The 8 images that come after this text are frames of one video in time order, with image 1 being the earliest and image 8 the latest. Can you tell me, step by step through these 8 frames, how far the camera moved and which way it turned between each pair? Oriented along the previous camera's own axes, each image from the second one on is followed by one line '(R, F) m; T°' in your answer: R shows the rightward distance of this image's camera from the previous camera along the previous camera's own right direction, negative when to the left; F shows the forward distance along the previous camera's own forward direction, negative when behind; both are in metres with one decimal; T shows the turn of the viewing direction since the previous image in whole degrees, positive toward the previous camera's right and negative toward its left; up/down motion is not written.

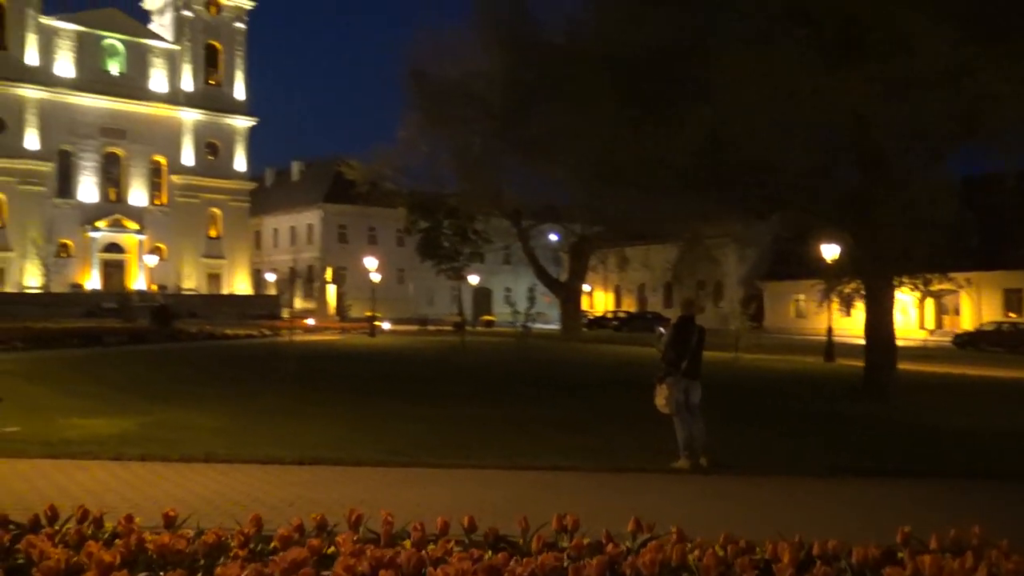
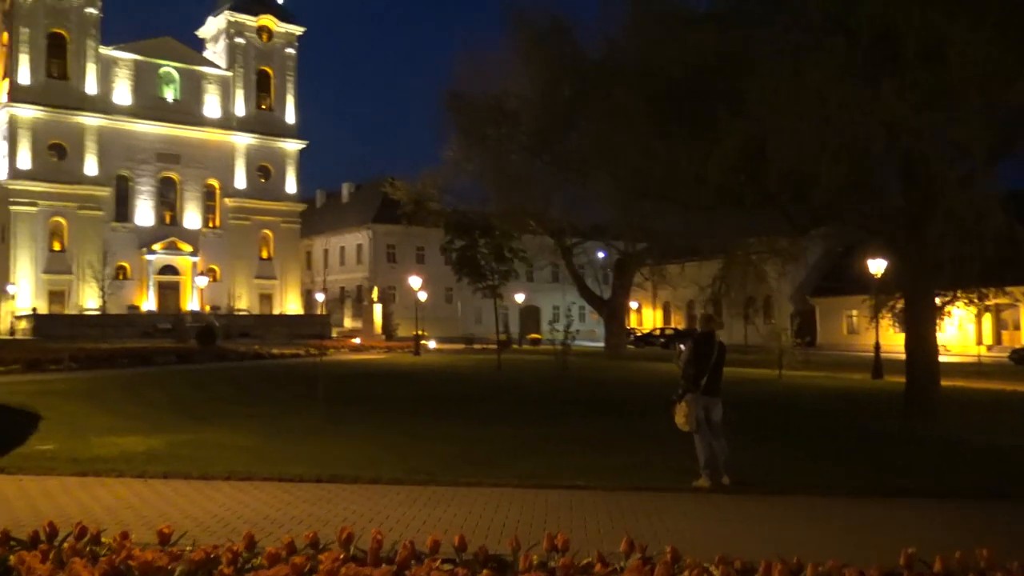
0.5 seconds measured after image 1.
(+0.4, 0.0) m; -3°
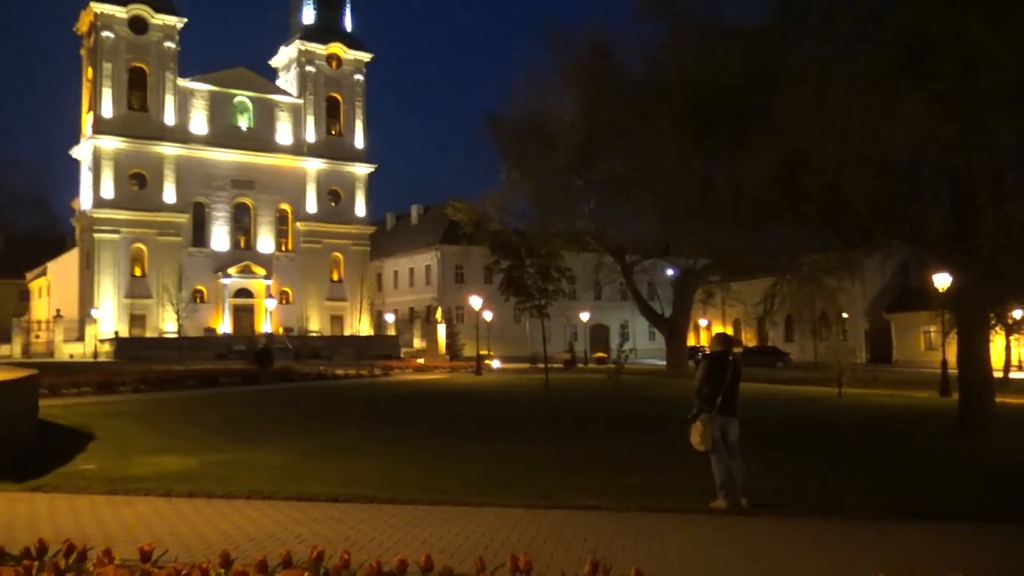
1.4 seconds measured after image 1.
(+0.7, -0.1) m; -5°
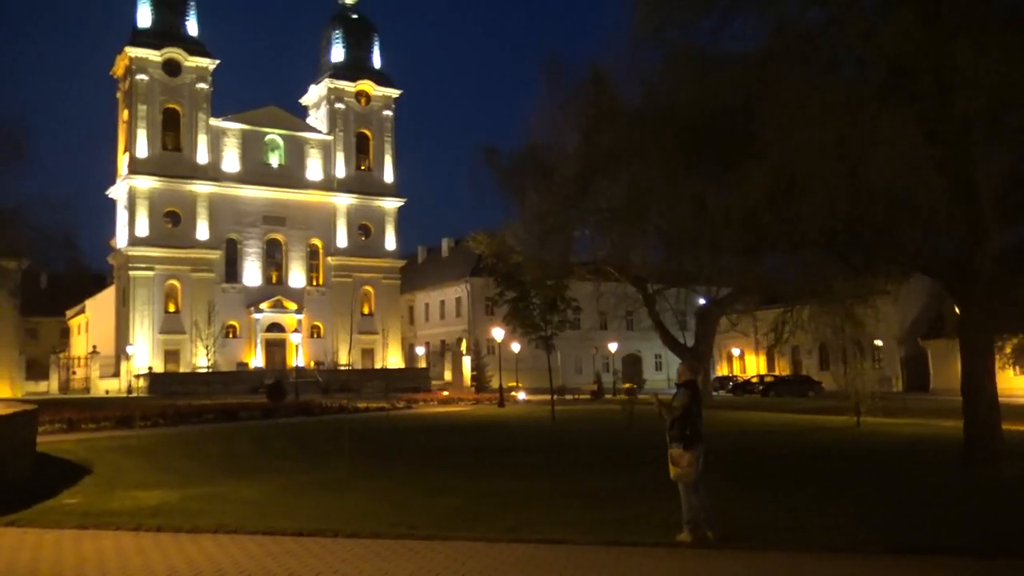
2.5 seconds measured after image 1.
(+0.9, +0.1) m; -3°
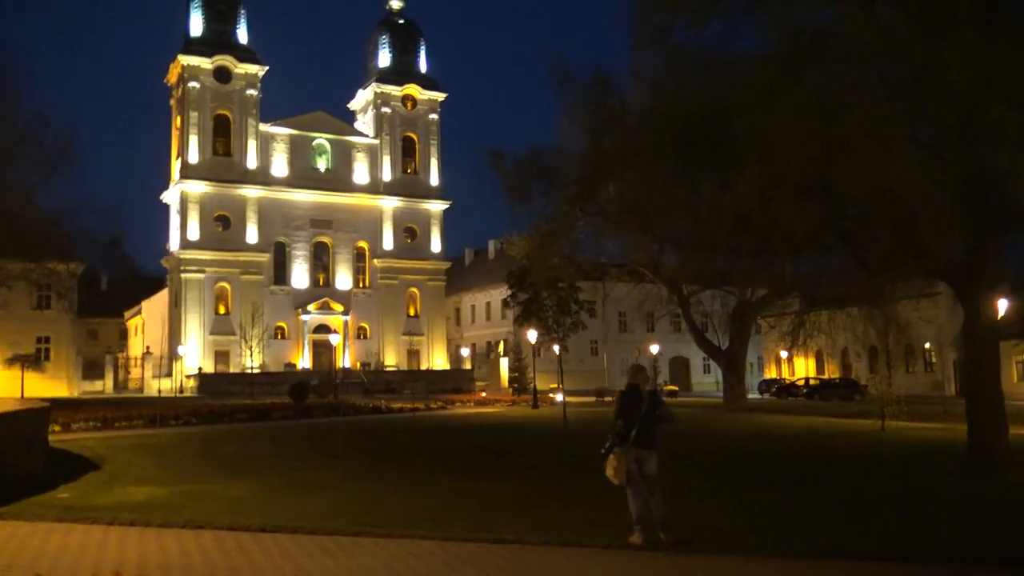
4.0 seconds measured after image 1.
(+1.2, 0.0) m; -4°
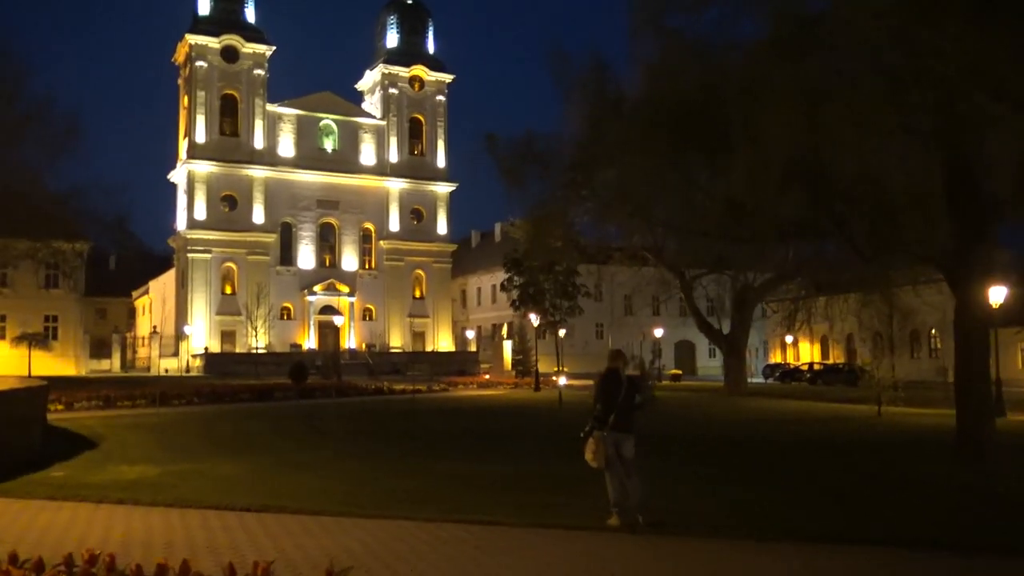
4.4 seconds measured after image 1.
(+0.3, -0.1) m; -1°
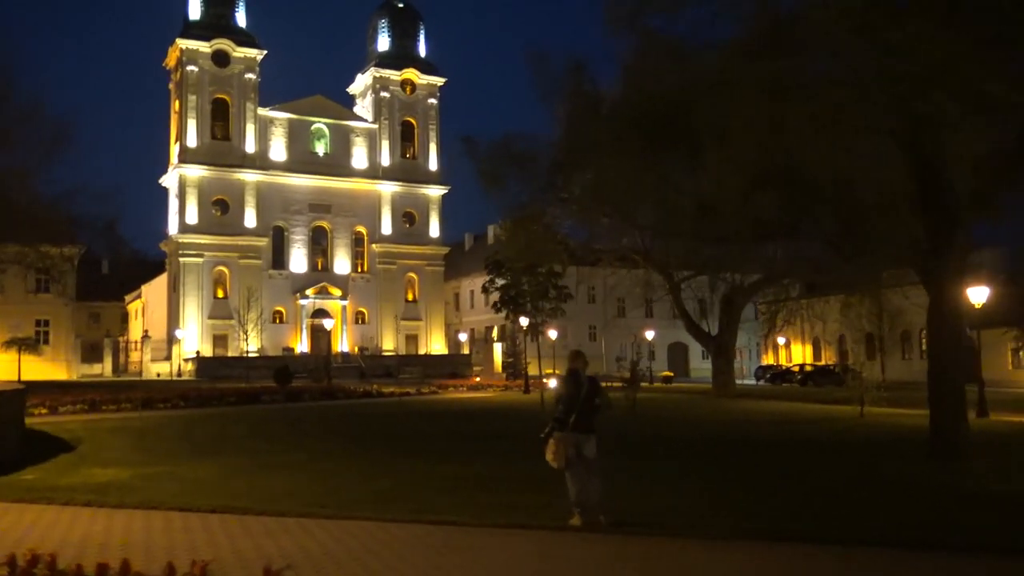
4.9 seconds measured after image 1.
(+0.4, 0.0) m; 0°
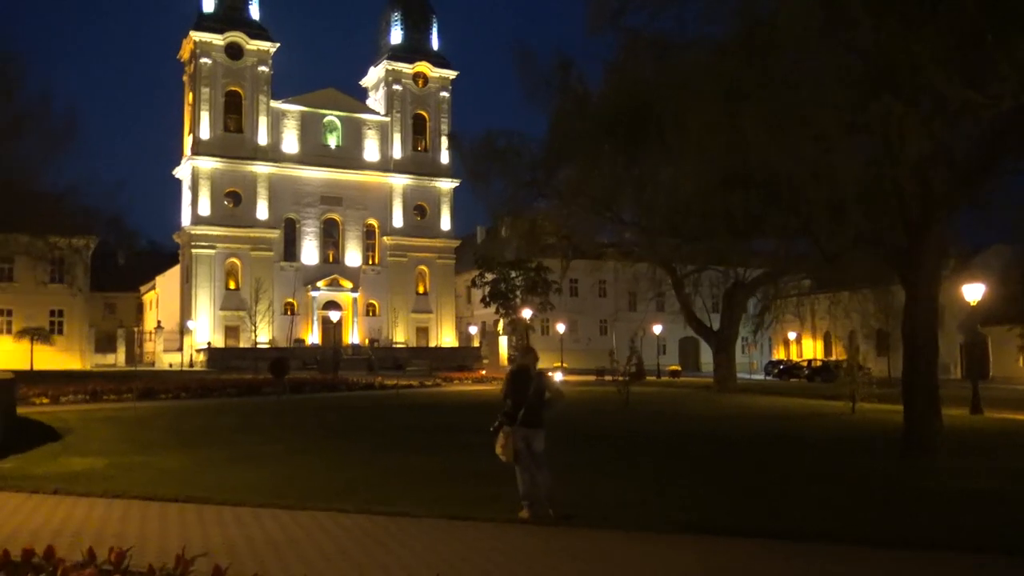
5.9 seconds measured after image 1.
(+0.7, -0.1) m; -1°
